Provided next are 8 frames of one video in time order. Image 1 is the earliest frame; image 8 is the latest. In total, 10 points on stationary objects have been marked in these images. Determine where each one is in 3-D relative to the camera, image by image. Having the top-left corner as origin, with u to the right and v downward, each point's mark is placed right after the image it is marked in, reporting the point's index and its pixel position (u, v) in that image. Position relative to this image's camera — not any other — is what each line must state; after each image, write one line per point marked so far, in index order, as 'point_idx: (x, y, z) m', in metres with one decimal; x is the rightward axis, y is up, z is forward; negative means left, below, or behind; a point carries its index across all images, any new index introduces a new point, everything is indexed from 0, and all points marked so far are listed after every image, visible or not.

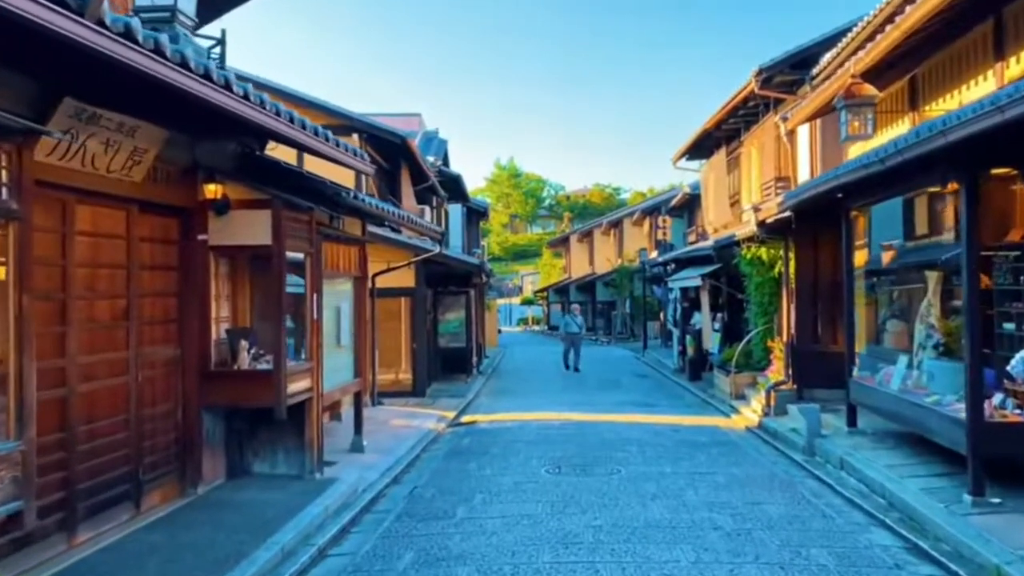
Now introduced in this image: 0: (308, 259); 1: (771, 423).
0: (-2.2, +0.3, +8.5) m
1: (+4.0, -2.1, +12.3) m
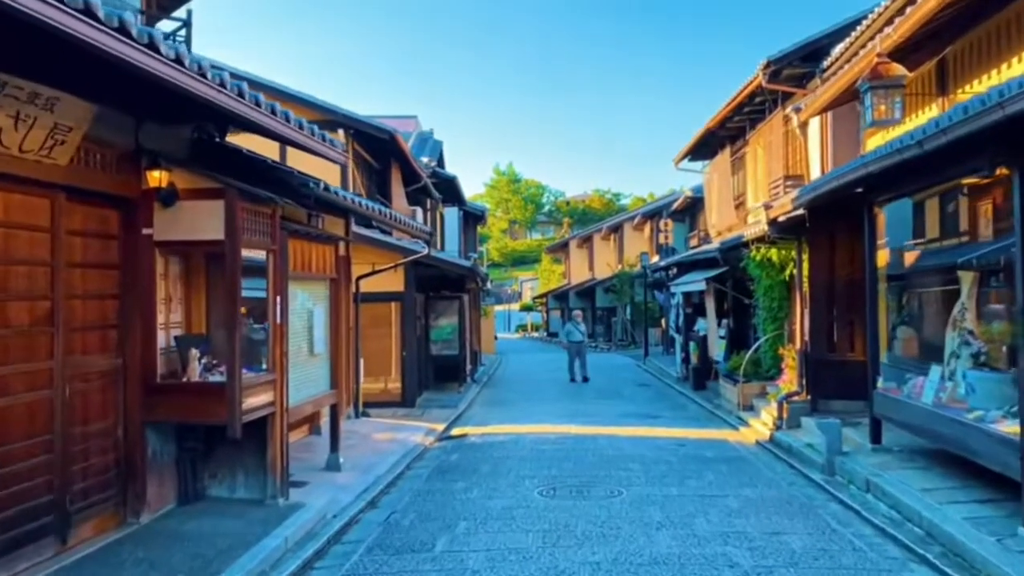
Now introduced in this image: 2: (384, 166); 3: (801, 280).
0: (-2.3, +0.3, +7.6) m
1: (+3.9, -2.1, +11.3) m
2: (-3.1, +3.0, +19.6) m
3: (+4.6, +0.1, +12.6) m
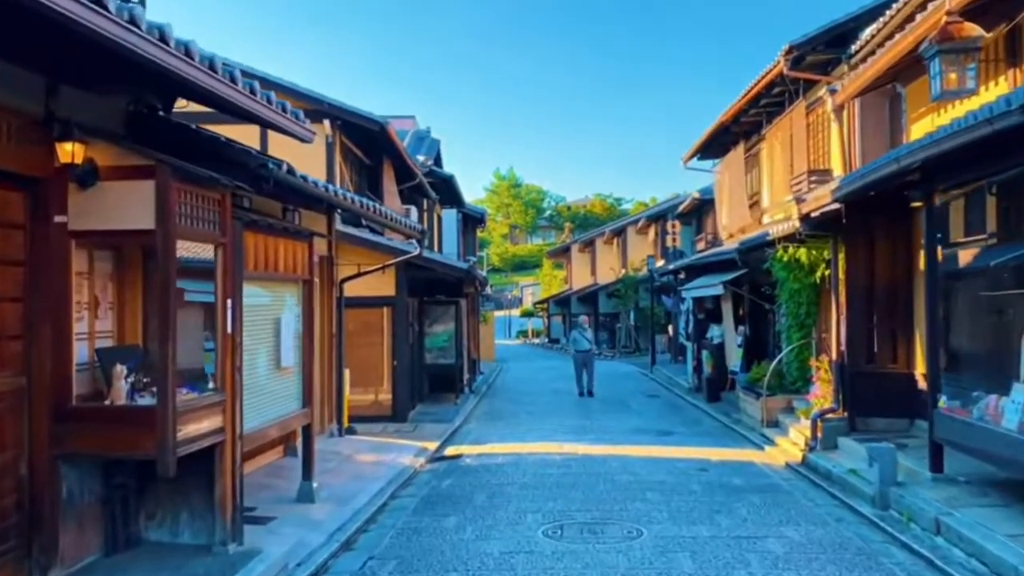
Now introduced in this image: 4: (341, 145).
0: (-2.3, +0.3, +6.3) m
1: (+3.9, -2.2, +10.0) m
2: (-3.1, +2.9, +18.3) m
3: (+4.6, +0.1, +11.2) m
4: (-3.4, +2.9, +16.1) m
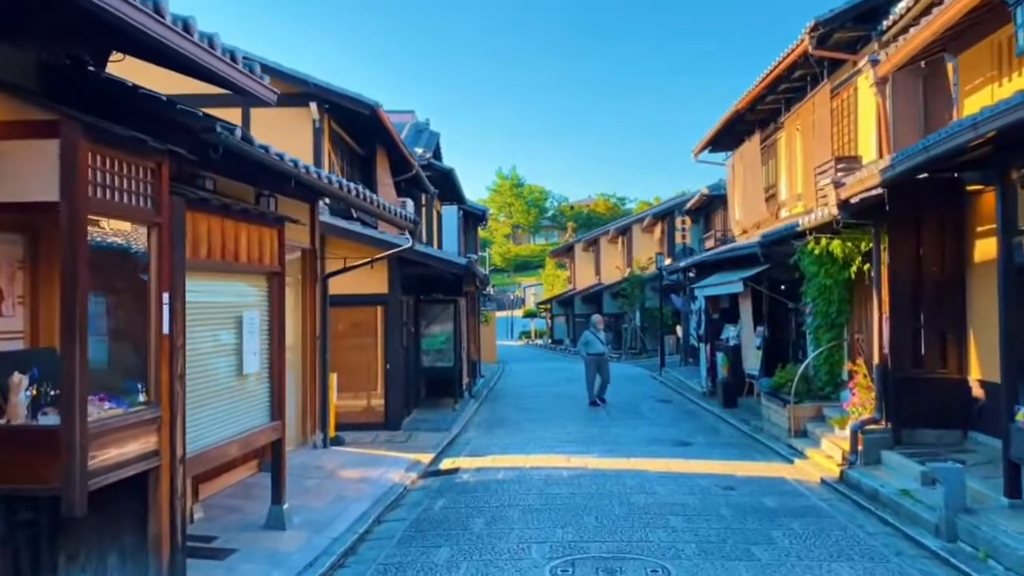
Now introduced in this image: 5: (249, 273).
0: (-2.3, +0.3, +5.1) m
1: (+3.9, -2.1, +8.8) m
2: (-3.1, +2.9, +17.1) m
3: (+4.6, +0.1, +10.1) m
4: (-3.4, +3.0, +14.9) m
5: (-2.3, +0.1, +7.1) m
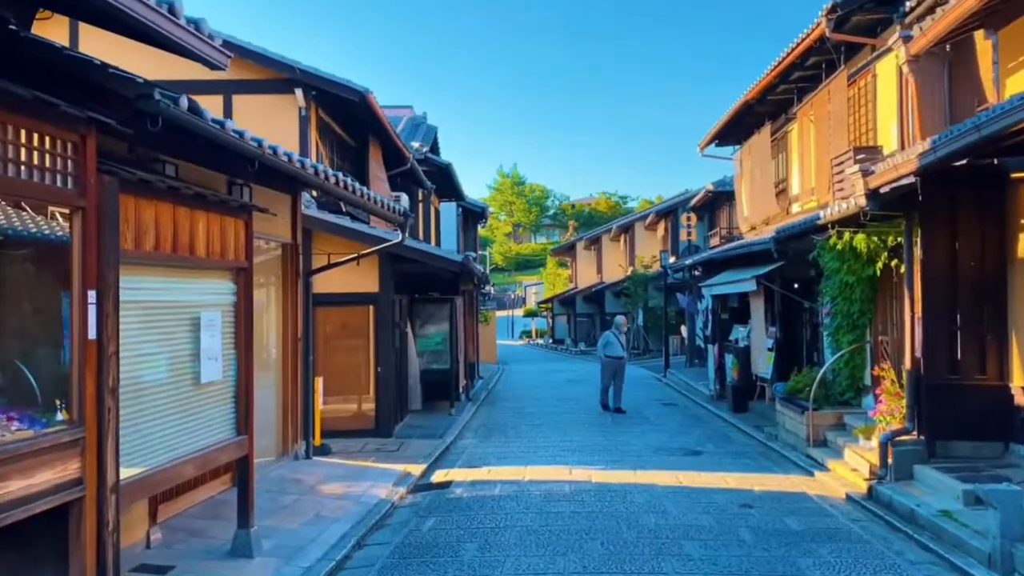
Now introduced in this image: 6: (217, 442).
0: (-2.3, +0.4, +4.3) m
1: (+3.8, -2.1, +8.0) m
2: (-3.1, +3.0, +16.3) m
3: (+4.6, +0.2, +9.2) m
4: (-3.4, +3.0, +14.1) m
5: (-2.4, +0.1, +6.3) m
6: (-2.3, -1.2, +6.4) m
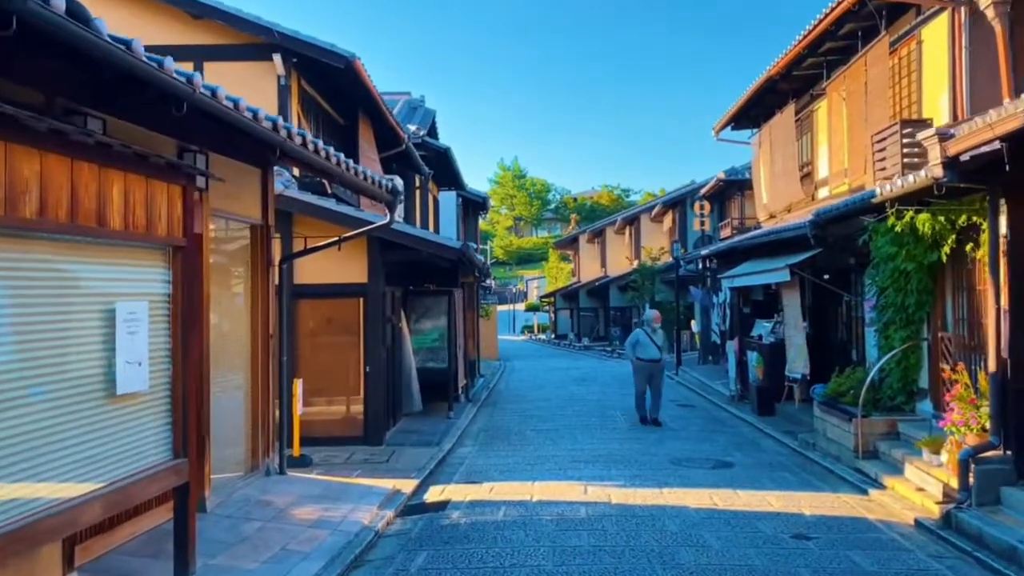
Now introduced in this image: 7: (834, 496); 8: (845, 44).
0: (-2.3, +0.4, +2.8) m
1: (+3.9, -2.0, +6.6) m
2: (-3.0, +3.1, +14.9) m
3: (+4.6, +0.3, +7.8) m
4: (-3.3, +3.1, +12.7) m
5: (-2.3, +0.2, +4.9) m
6: (-2.3, -1.1, +5.0) m
7: (+3.5, -2.3, +8.7) m
8: (+6.3, +4.6, +15.2) m
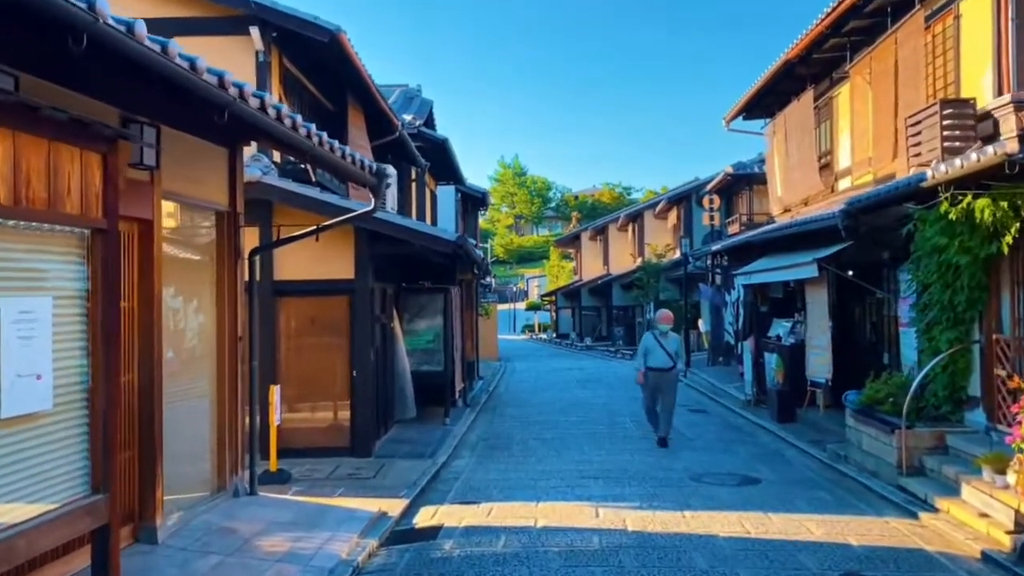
0: (-2.2, +0.5, +1.8) m
1: (+3.9, -1.9, +5.5) m
2: (-3.0, +3.2, +13.8) m
3: (+4.6, +0.3, +6.7) m
4: (-3.3, +3.2, +11.6) m
5: (-2.3, +0.3, +3.8) m
6: (-2.3, -1.1, +3.9) m
7: (+3.5, -2.2, +7.6) m
8: (+6.3, +4.7, +14.1) m
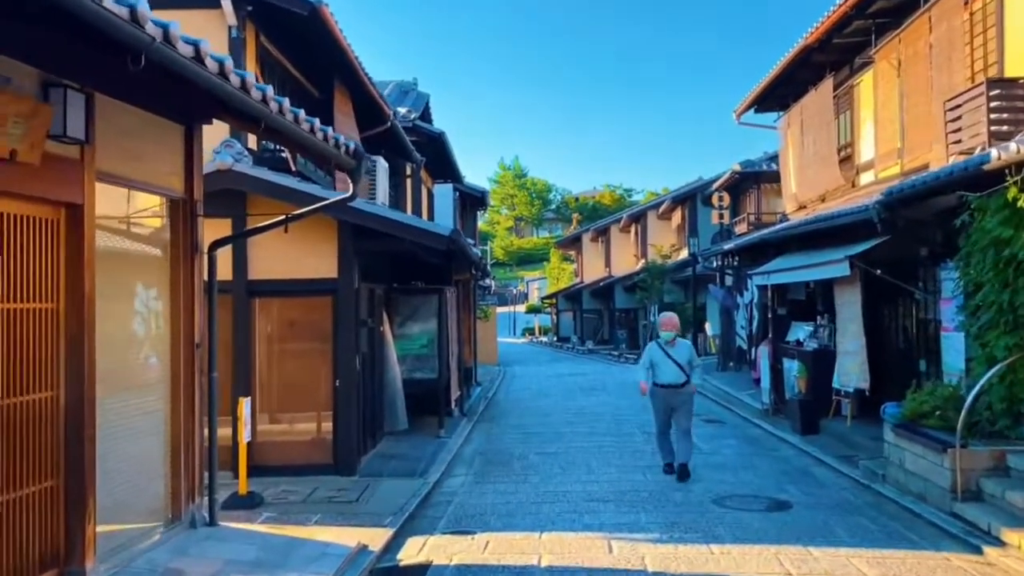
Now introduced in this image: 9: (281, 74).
0: (-2.2, +0.5, +0.7) m
1: (+3.9, -1.9, +4.4) m
2: (-3.0, +3.2, +12.8) m
3: (+4.6, +0.3, +5.7) m
4: (-3.3, +3.2, +10.6) m
5: (-2.3, +0.3, +2.8) m
6: (-2.3, -1.1, +2.9) m
7: (+3.5, -2.2, +6.6) m
8: (+6.3, +4.7, +13.1) m
9: (-3.3, +3.0, +11.6) m
